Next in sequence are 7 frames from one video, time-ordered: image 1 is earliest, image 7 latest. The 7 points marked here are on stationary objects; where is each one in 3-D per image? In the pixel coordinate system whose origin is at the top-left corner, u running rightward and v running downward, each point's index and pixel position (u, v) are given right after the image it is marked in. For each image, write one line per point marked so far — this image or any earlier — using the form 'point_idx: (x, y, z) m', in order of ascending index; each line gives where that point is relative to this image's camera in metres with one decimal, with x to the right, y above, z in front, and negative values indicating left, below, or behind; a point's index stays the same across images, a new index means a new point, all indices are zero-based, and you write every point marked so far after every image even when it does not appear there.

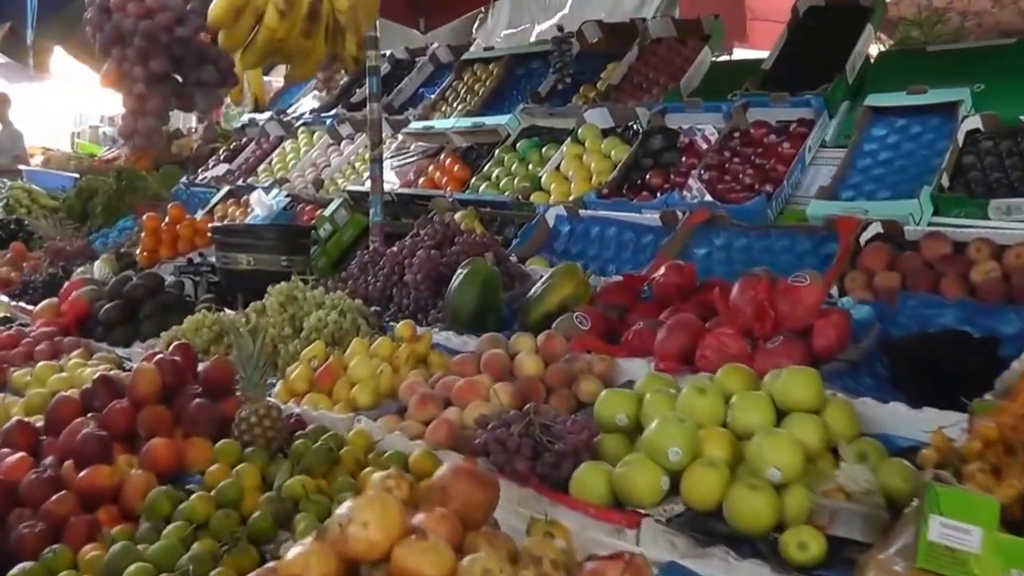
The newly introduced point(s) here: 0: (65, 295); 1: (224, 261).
0: (-1.7, 0.0, +4.1) m
1: (-1.1, +0.1, +4.2) m
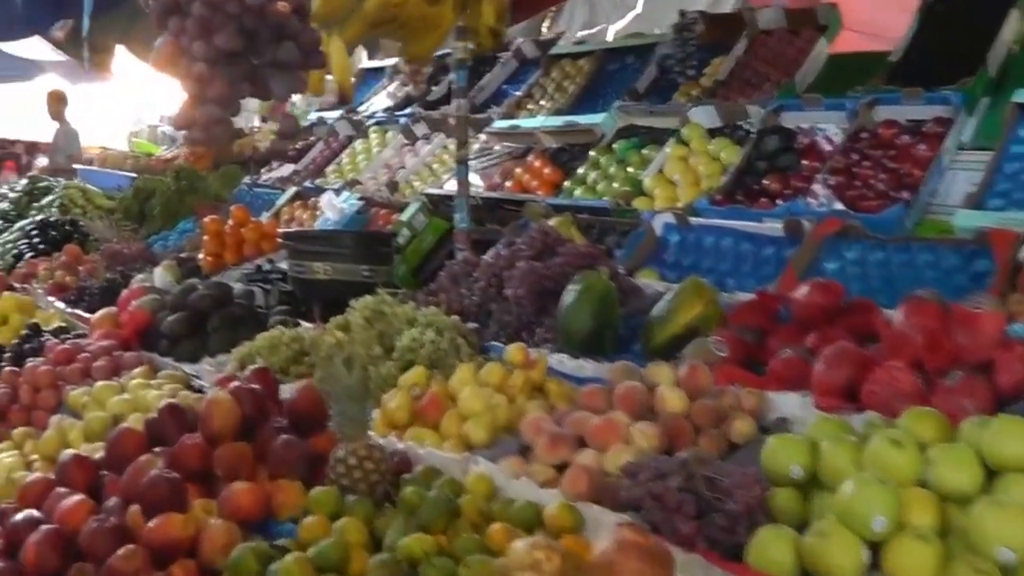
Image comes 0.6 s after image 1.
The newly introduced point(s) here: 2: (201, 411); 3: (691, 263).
0: (-1.3, 0.0, +3.7) m
1: (-0.7, +0.1, +3.8) m
2: (-0.6, -0.3, +2.3) m
3: (+0.6, +0.1, +4.0) m
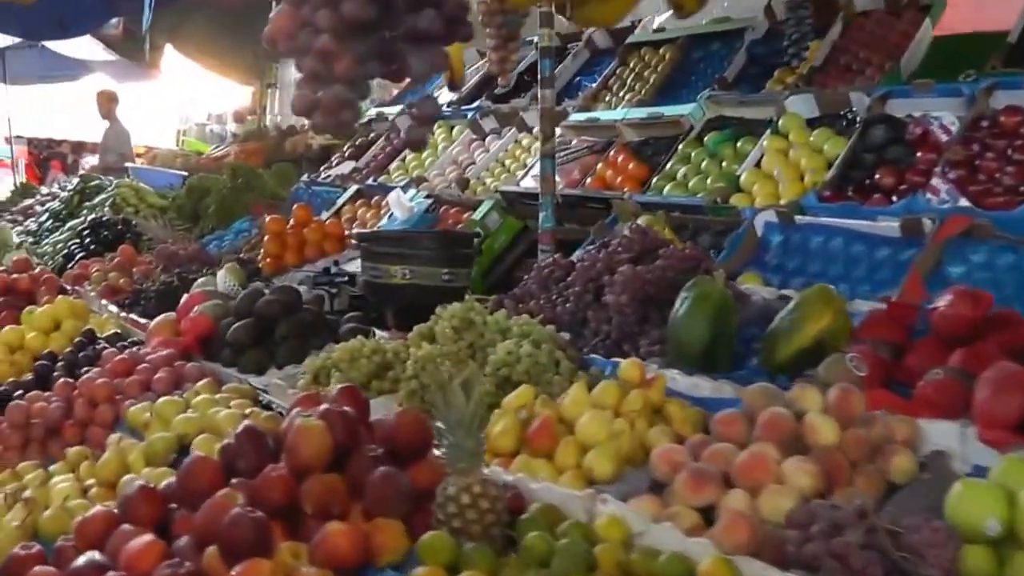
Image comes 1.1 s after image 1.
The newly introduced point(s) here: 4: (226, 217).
0: (-1.0, -0.1, +3.4) m
1: (-0.4, 0.0, +3.5) m
2: (-0.4, -0.3, +2.0) m
3: (+0.9, +0.1, +3.7) m
4: (-1.4, +0.3, +5.5) m
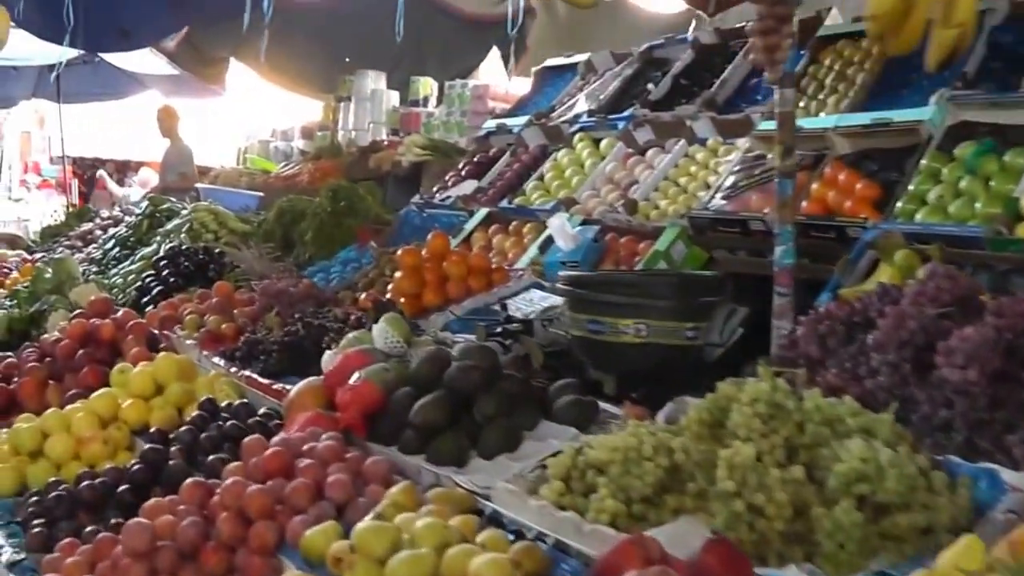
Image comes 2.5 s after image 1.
0: (-0.4, -0.2, +2.6) m
1: (+0.2, -0.1, +2.7) m
2: (+0.2, -0.4, +1.1) m
3: (+1.6, -0.1, +2.8) m
4: (-0.8, +0.2, +4.6) m
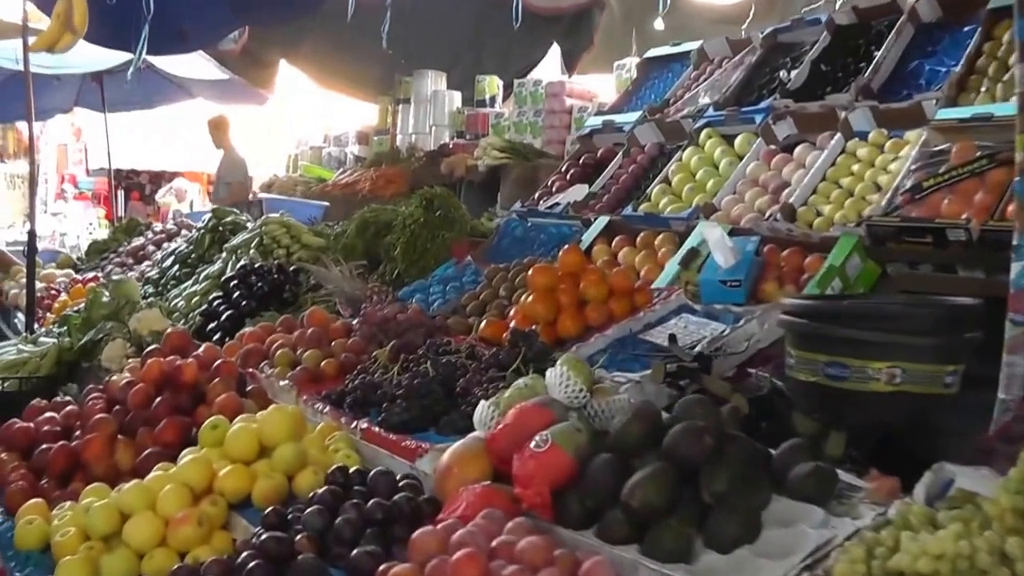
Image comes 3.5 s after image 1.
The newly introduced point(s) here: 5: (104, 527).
0: (0.0, -0.3, +2.0) m
1: (+0.6, -0.2, +2.1) m
2: (+0.6, -0.4, +0.5) m
3: (+2.0, -0.1, +2.2) m
4: (-0.3, +0.1, +4.1) m
5: (-0.8, -0.5, +2.1) m
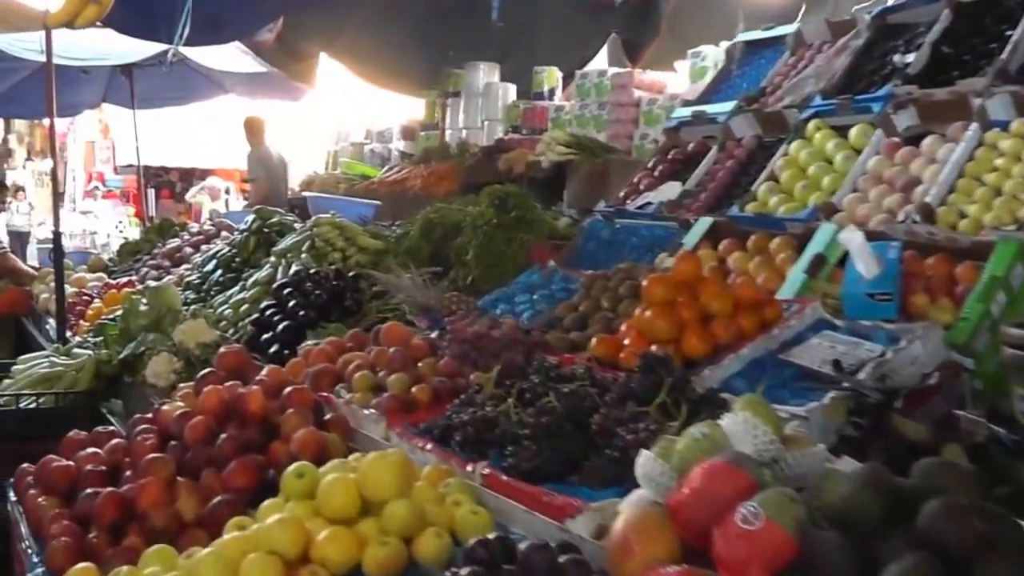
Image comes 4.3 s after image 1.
0: (+0.2, -0.3, +1.6) m
1: (+0.8, -0.2, +1.6) m
2: (+0.8, -0.5, +0.1) m
3: (+2.2, -0.1, +1.7) m
4: (0.0, +0.1, +3.7) m
5: (-0.5, -0.5, +1.7) m
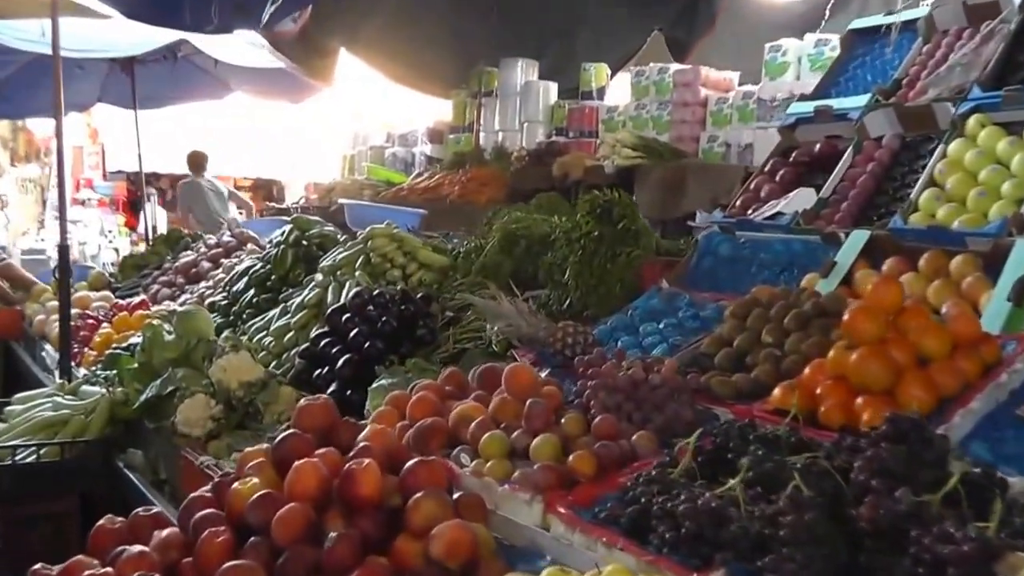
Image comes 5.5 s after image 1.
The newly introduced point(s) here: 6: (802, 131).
0: (+0.6, -0.3, +1.0) m
1: (+1.2, -0.2, +1.1) m
2: (+1.2, -0.5, -0.5) m
3: (+2.6, -0.2, +1.2) m
4: (+0.3, 0.0, +3.1) m
5: (-0.2, -0.5, +1.1) m
6: (+0.9, +0.5, +3.6) m
